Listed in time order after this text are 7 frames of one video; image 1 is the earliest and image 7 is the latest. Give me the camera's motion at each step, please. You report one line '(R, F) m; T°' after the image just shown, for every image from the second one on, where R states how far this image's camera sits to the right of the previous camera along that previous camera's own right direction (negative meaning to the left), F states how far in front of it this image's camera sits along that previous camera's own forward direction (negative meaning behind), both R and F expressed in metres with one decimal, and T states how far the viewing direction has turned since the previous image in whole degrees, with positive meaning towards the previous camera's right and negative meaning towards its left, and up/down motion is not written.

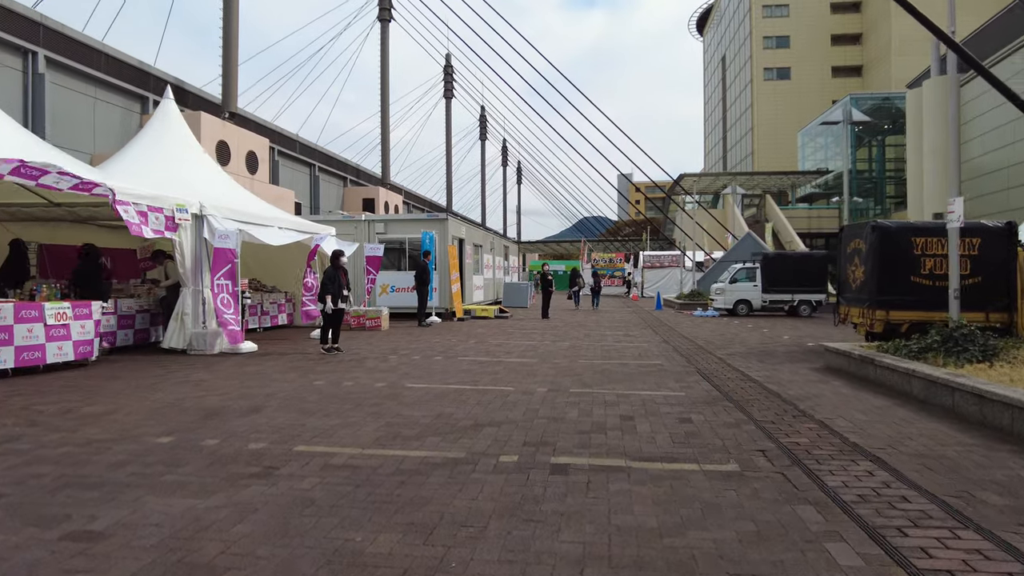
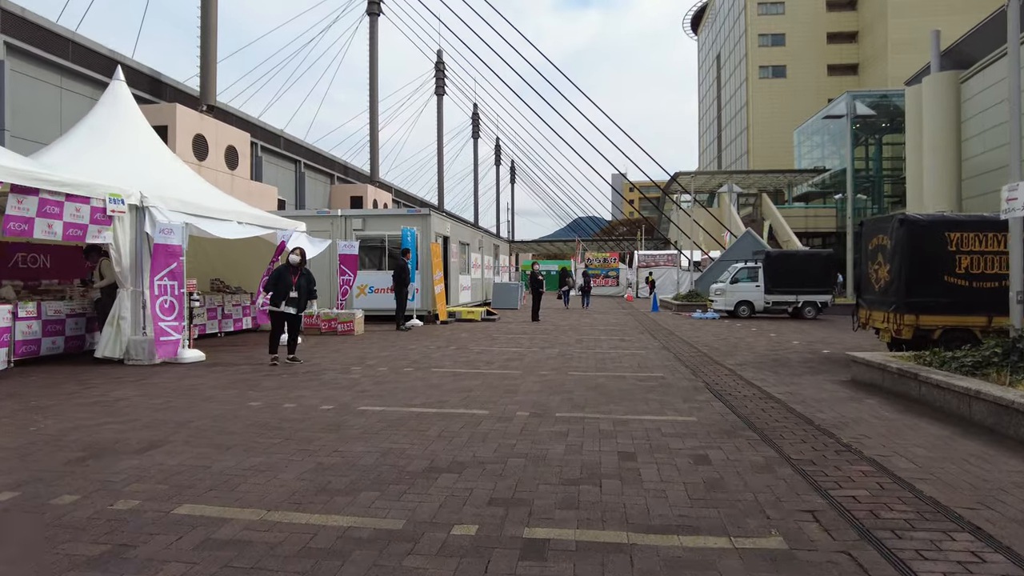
(+0.2, +1.4) m; +1°
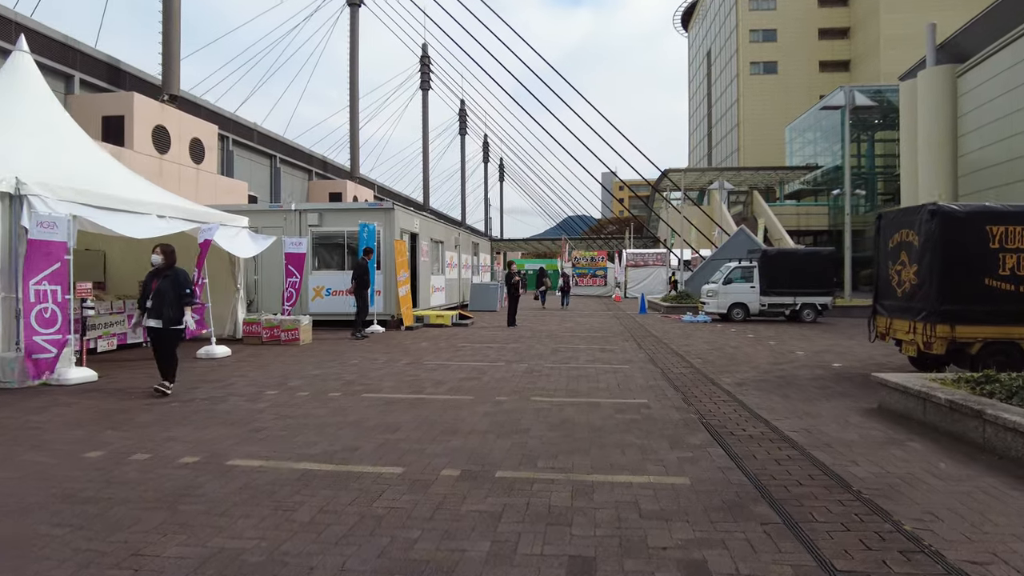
(+0.5, +1.8) m; +1°
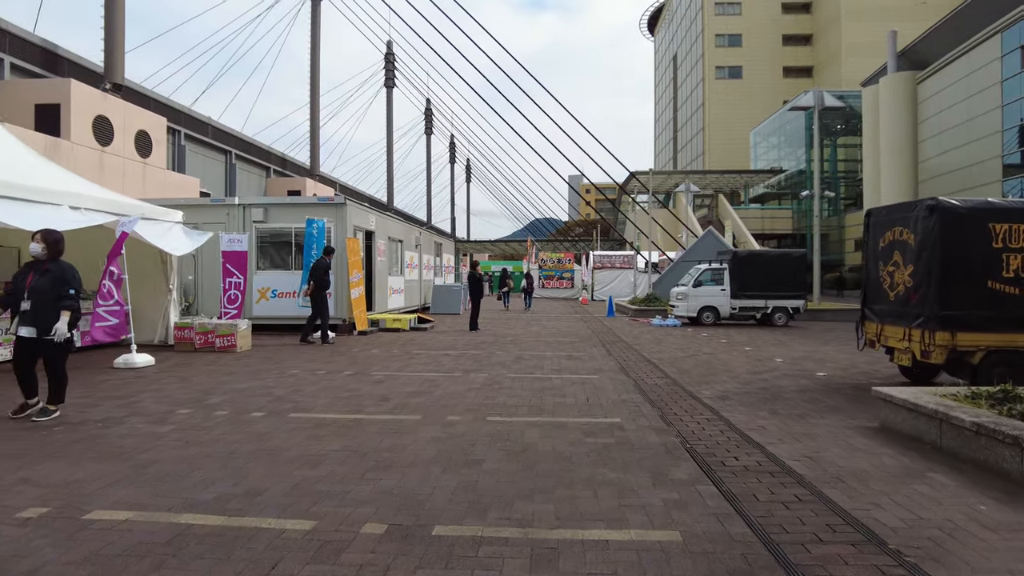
(+0.1, +1.0) m; +3°
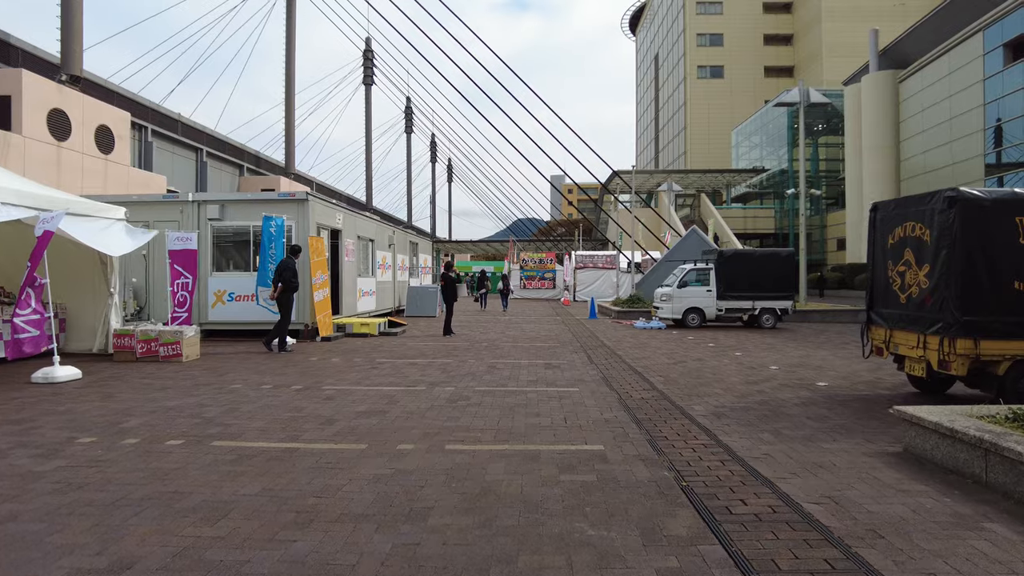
(+0.2, +1.0) m; +1°
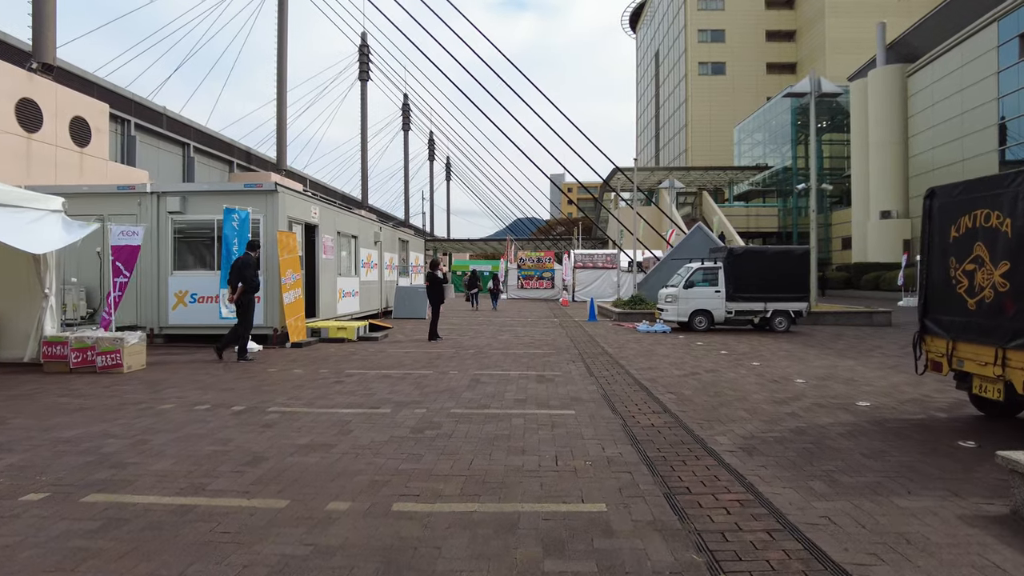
(+0.2, +1.4) m; 0°
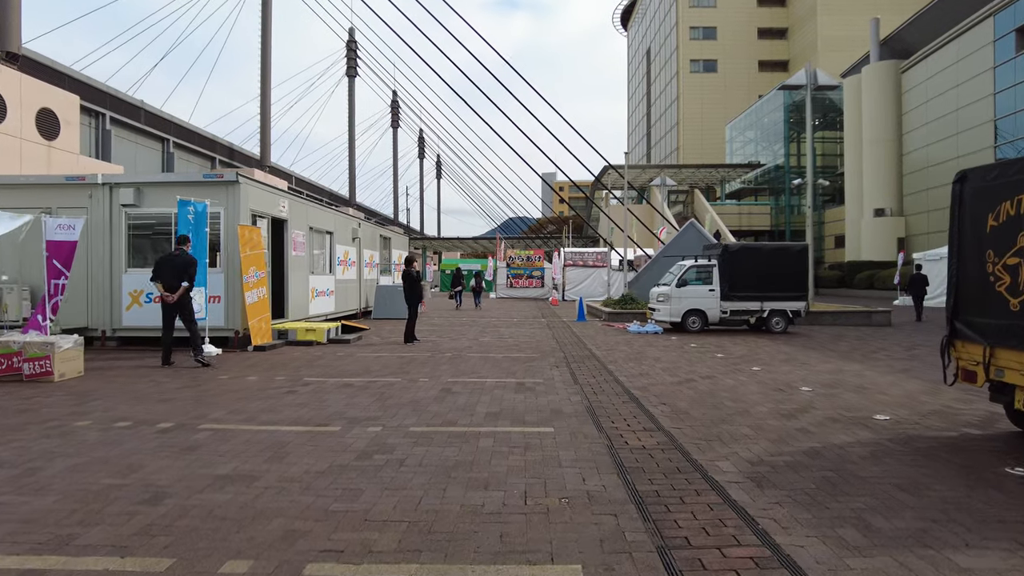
(+0.2, +0.9) m; +1°
